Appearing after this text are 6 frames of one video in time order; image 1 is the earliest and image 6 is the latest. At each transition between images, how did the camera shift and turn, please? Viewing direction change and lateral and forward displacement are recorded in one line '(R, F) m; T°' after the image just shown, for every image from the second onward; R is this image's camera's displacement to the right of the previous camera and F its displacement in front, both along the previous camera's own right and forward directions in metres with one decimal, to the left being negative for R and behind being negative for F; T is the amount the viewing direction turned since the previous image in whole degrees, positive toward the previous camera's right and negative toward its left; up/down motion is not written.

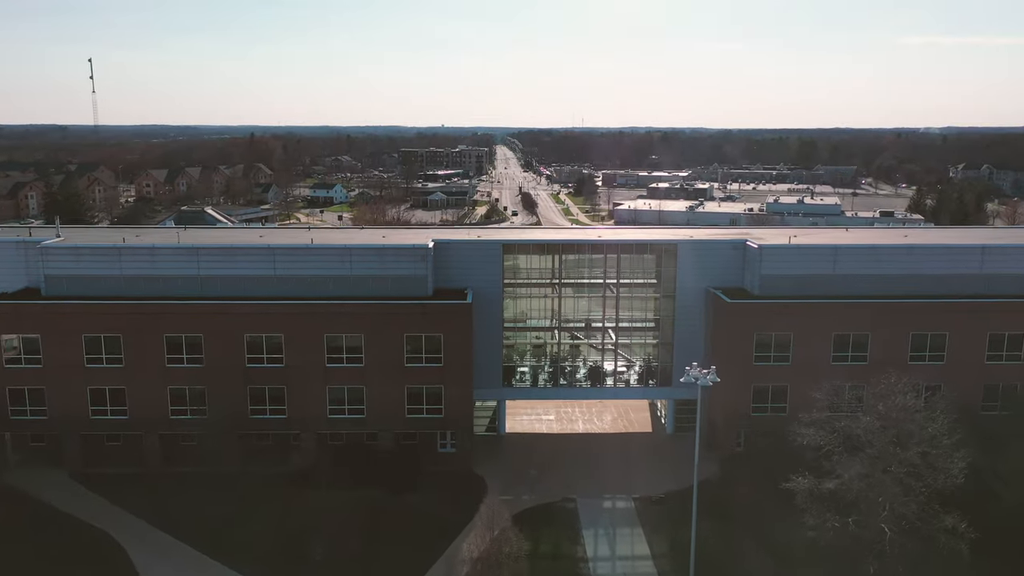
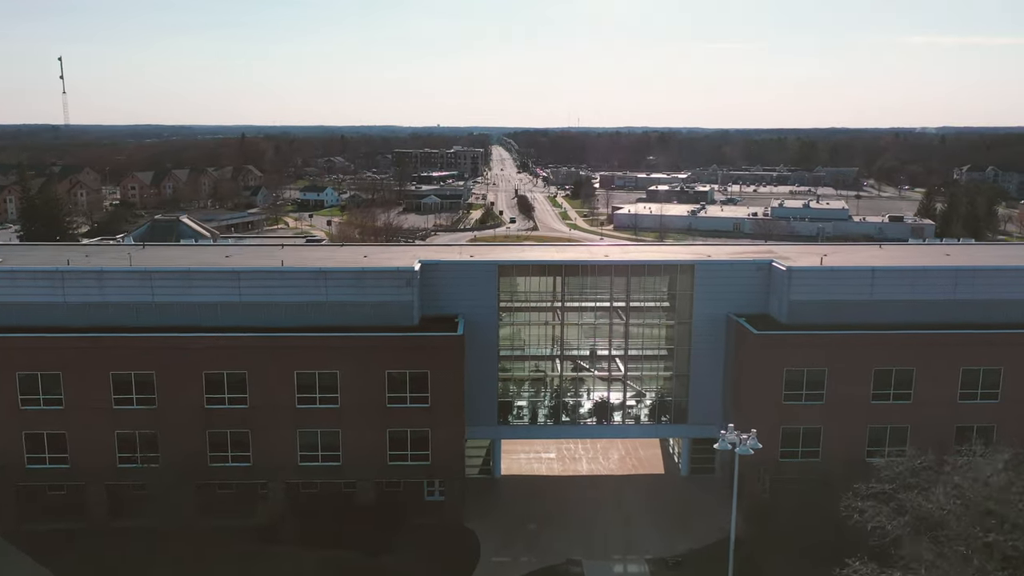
(0.0, +3.1) m; 0°
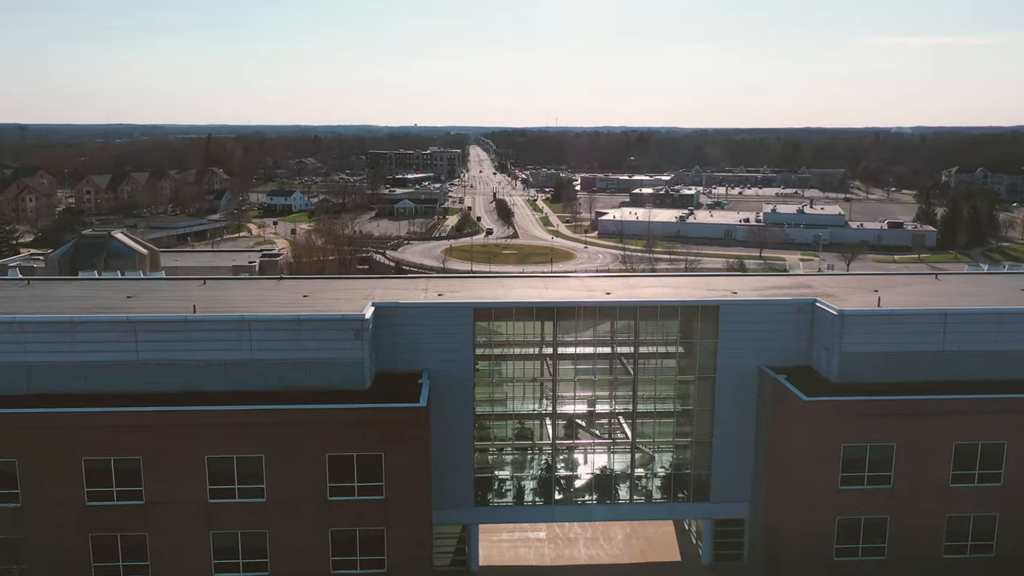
(0.0, +5.1) m; +2°
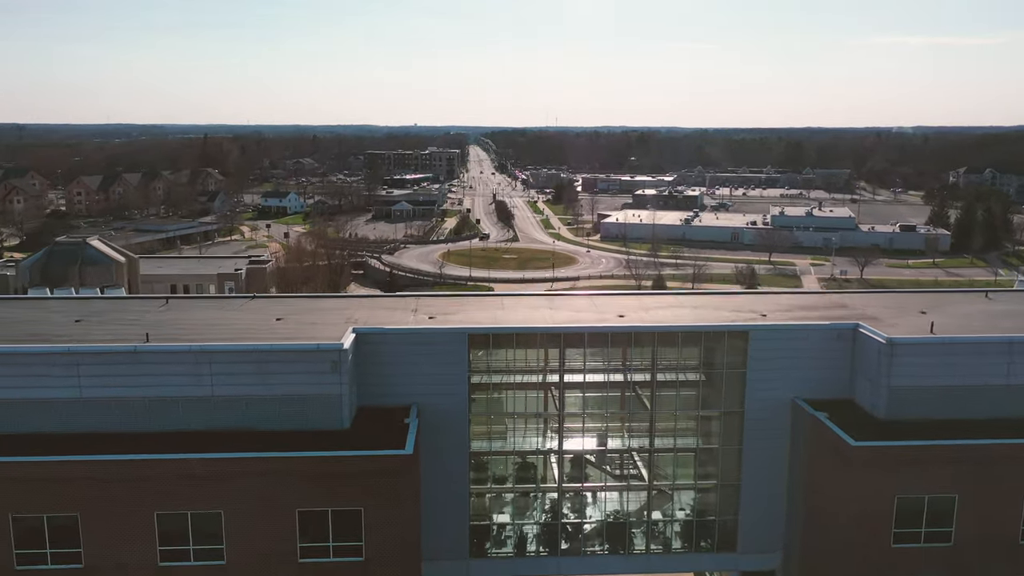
(0.0, +2.4) m; 0°
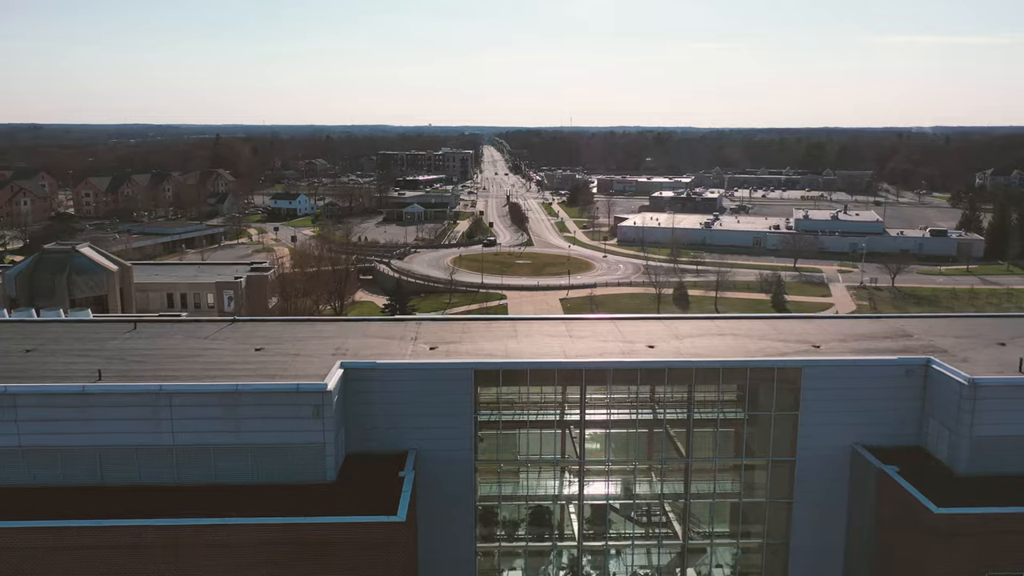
(0.0, +2.4) m; -1°
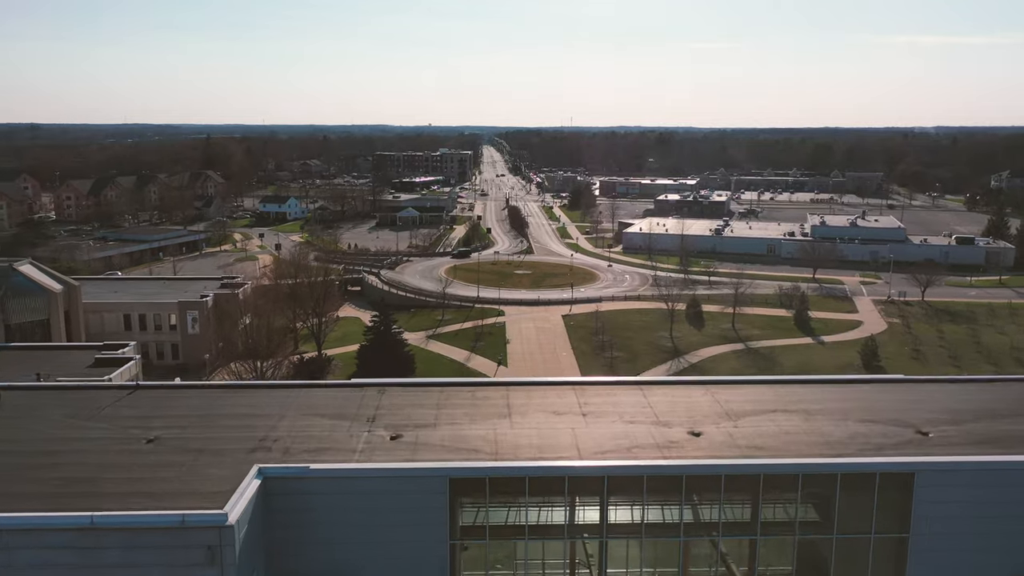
(+0.1, +4.4) m; 0°
